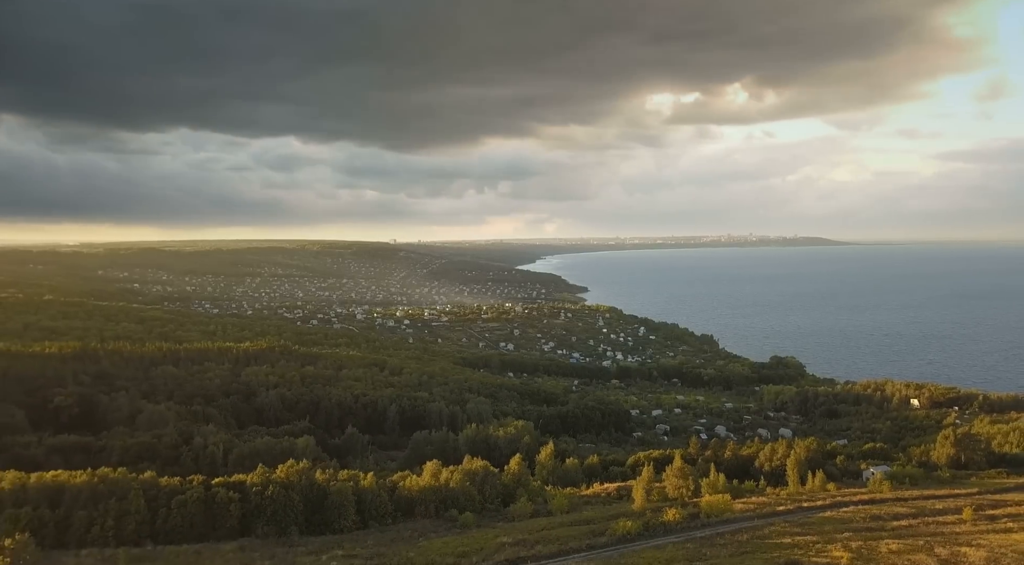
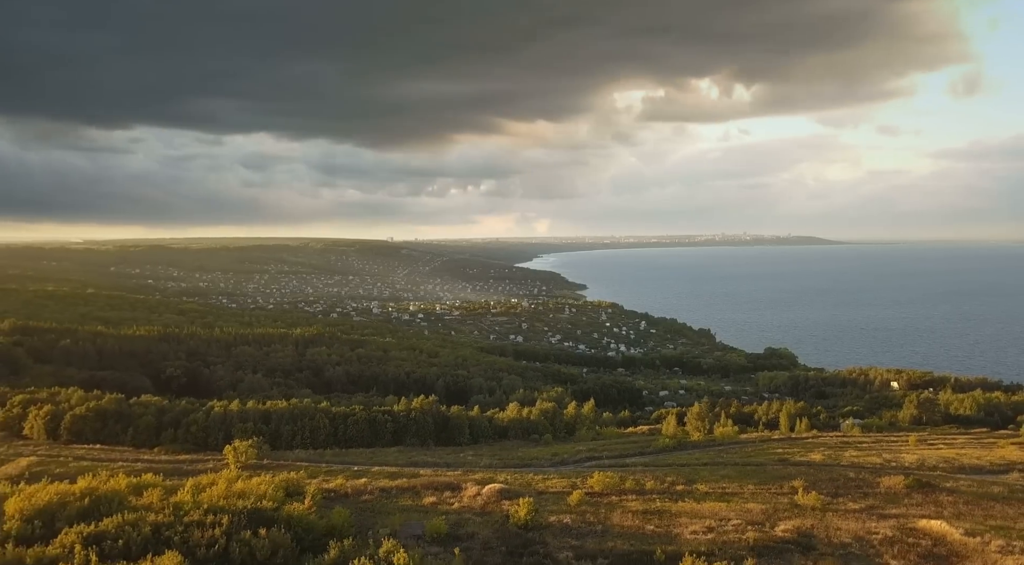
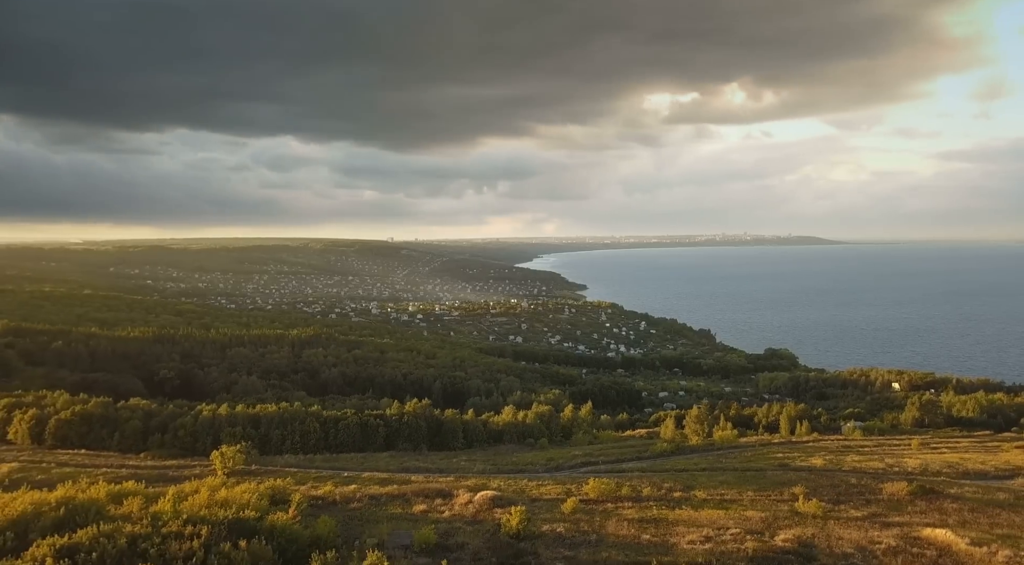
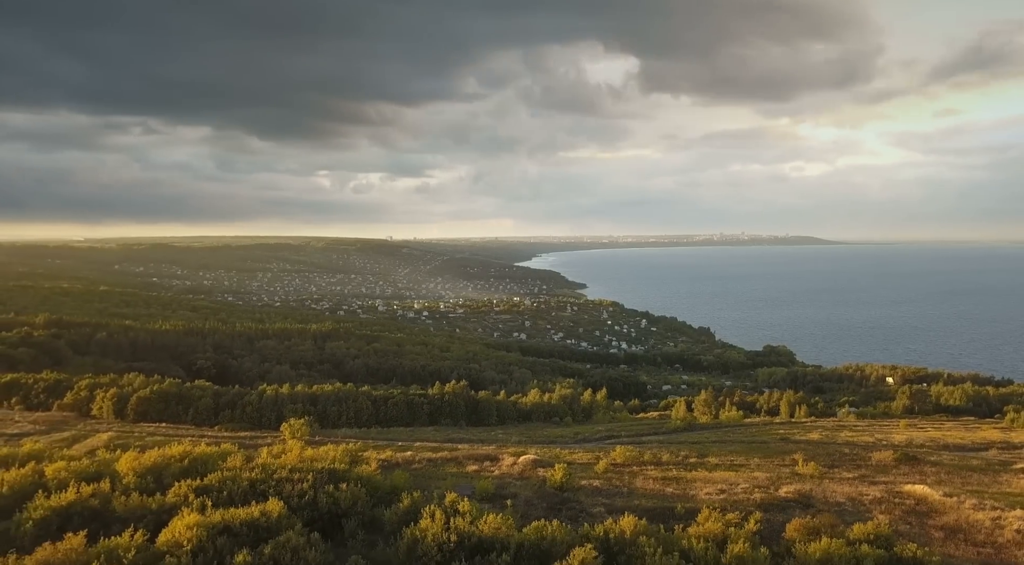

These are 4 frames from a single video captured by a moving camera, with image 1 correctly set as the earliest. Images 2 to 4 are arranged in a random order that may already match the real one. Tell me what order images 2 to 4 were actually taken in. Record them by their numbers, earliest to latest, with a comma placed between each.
3, 2, 4
